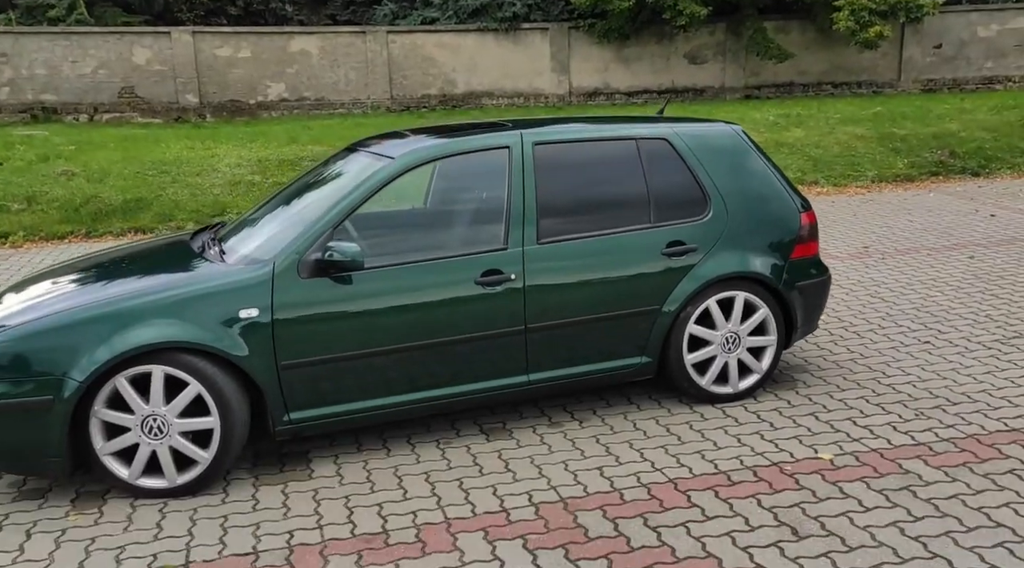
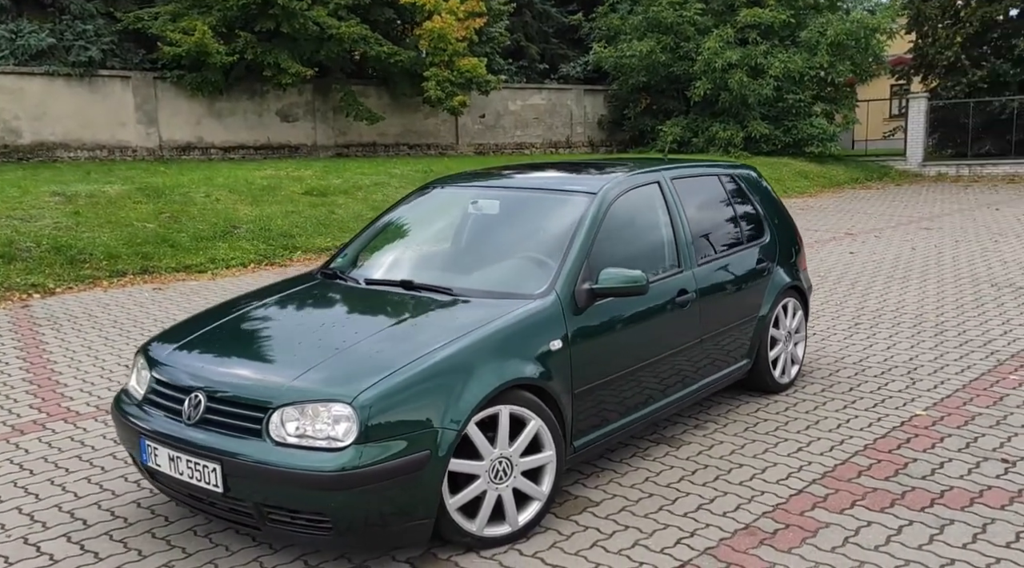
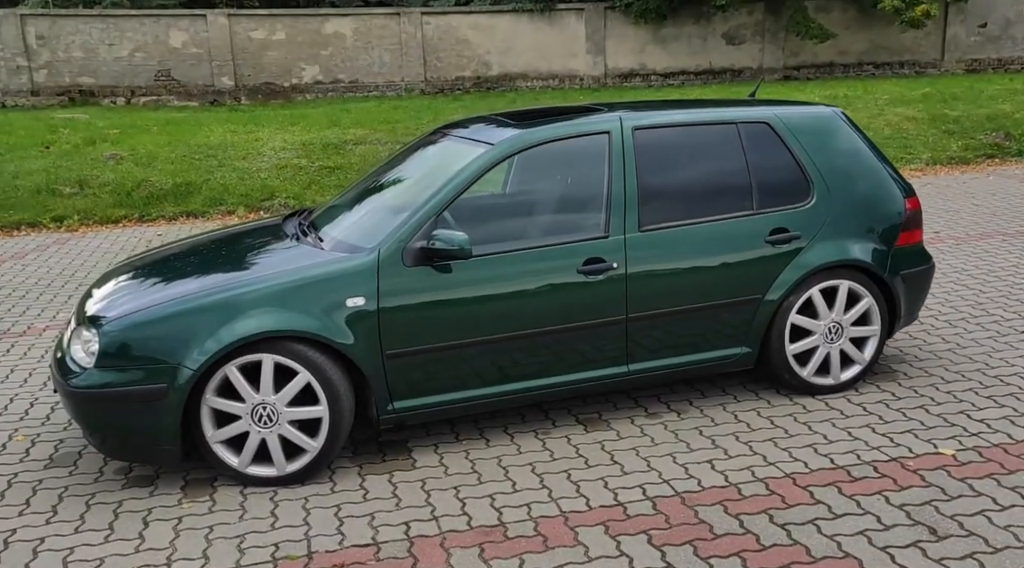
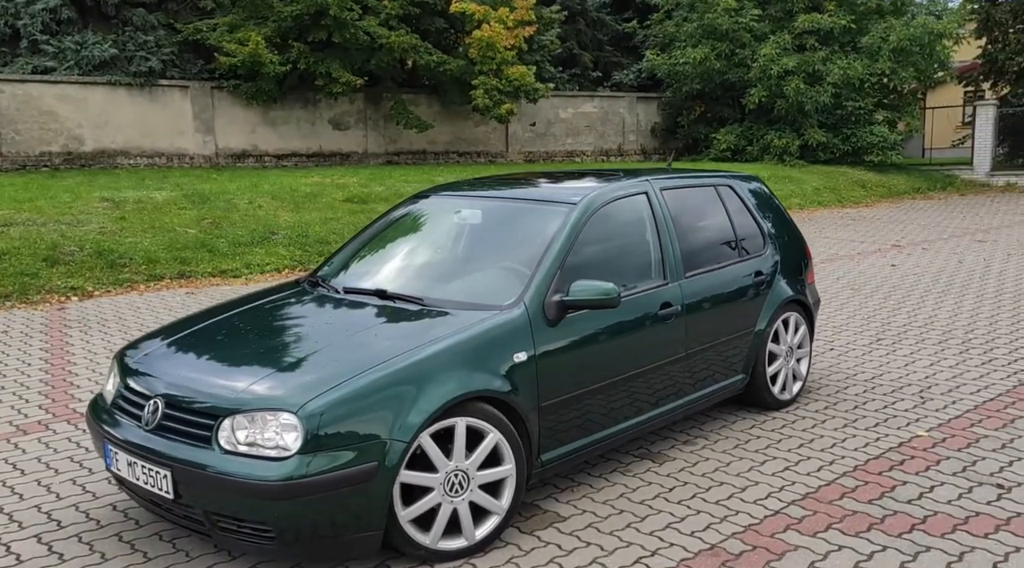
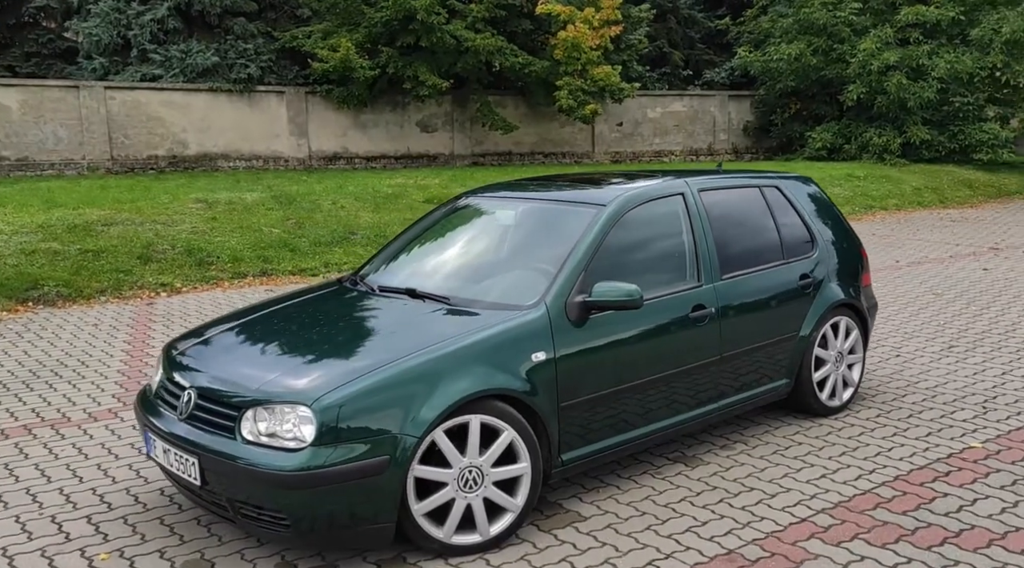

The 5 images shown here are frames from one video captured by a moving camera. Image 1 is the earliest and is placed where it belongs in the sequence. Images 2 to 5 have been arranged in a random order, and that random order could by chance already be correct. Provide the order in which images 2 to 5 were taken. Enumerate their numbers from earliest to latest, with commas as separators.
3, 5, 4, 2
